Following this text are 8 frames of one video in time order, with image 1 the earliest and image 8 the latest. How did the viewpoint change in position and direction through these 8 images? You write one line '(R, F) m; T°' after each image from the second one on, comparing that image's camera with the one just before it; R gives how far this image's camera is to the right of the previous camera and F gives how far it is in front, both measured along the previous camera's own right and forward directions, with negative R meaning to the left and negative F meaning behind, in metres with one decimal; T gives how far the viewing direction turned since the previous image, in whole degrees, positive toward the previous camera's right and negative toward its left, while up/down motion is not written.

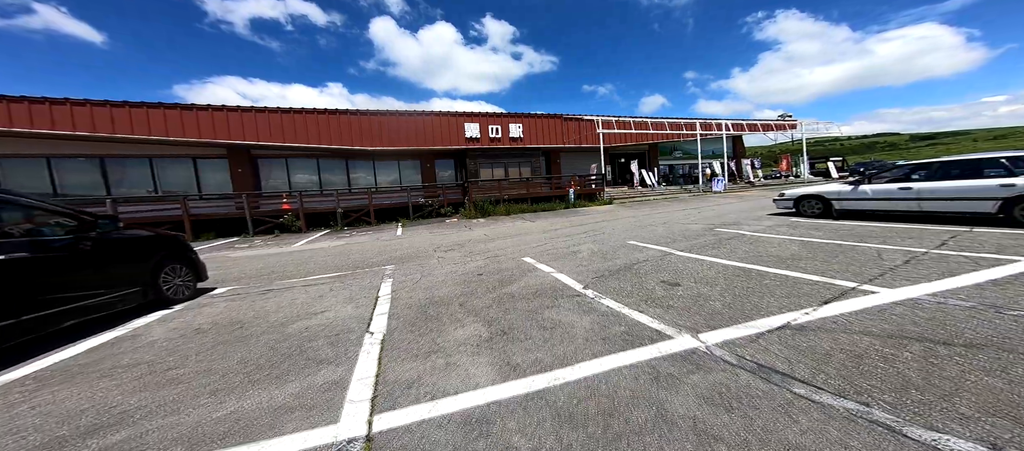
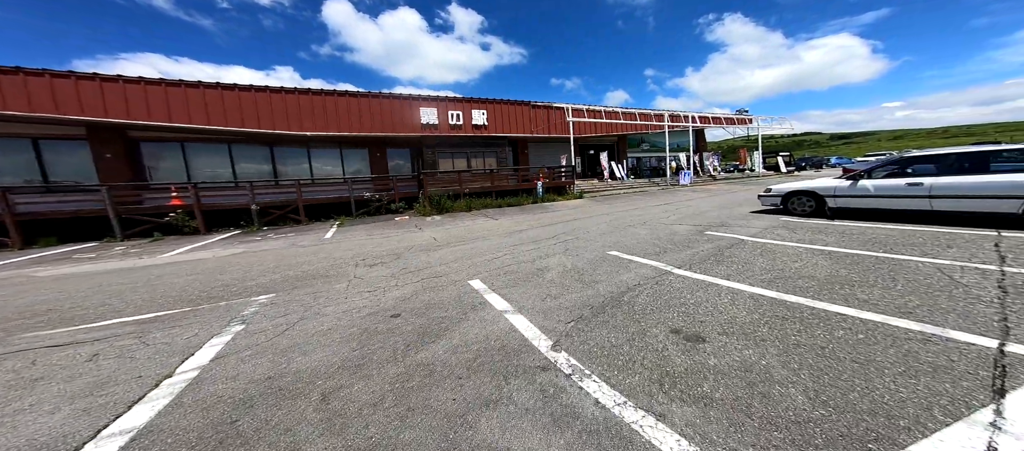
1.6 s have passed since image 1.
(+0.4, +1.8) m; +6°
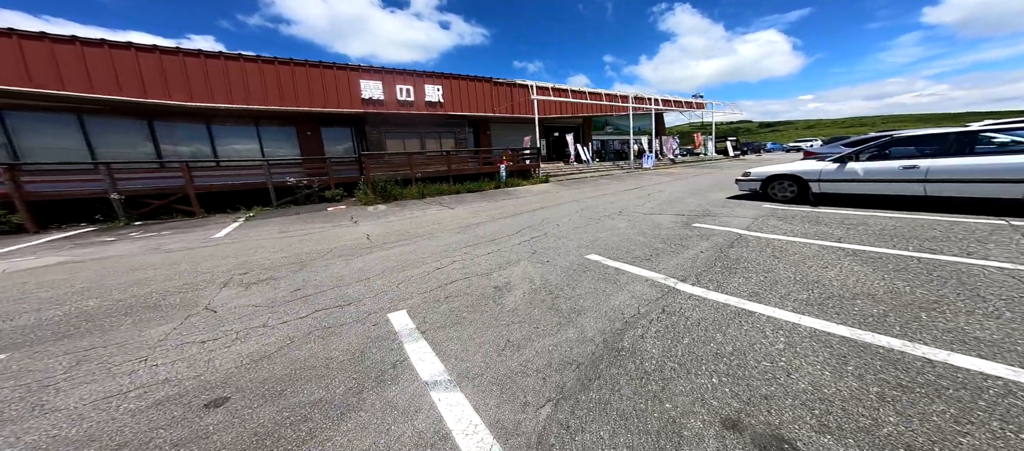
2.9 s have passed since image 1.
(+0.2, +1.5) m; +7°
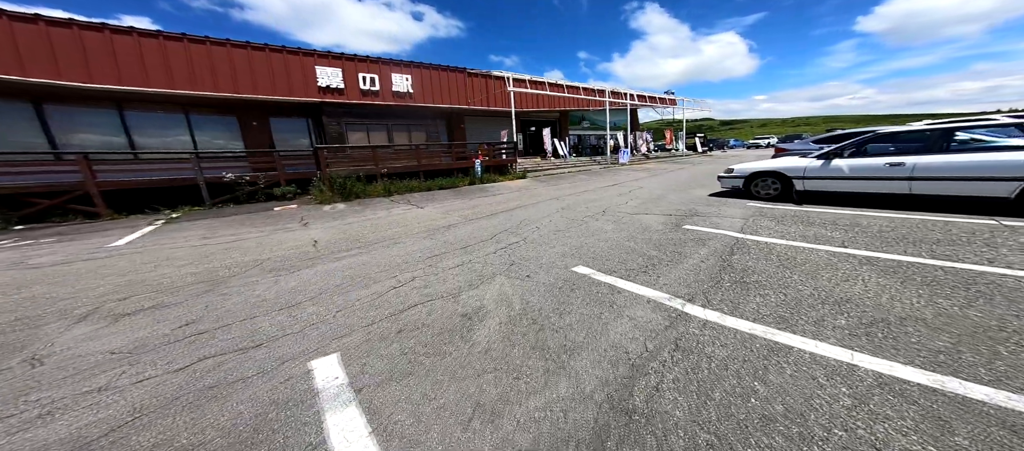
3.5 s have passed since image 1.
(0.0, +0.7) m; +4°
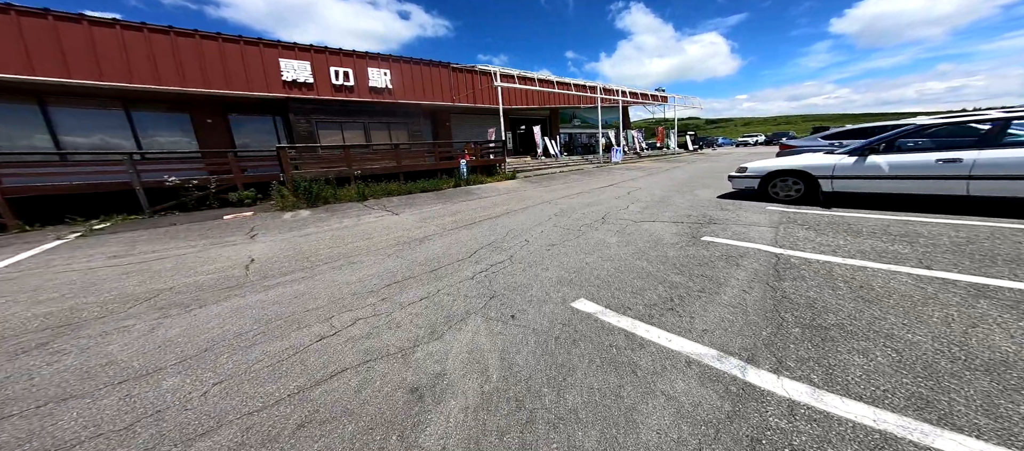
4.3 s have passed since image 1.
(+0.1, +1.0) m; +2°
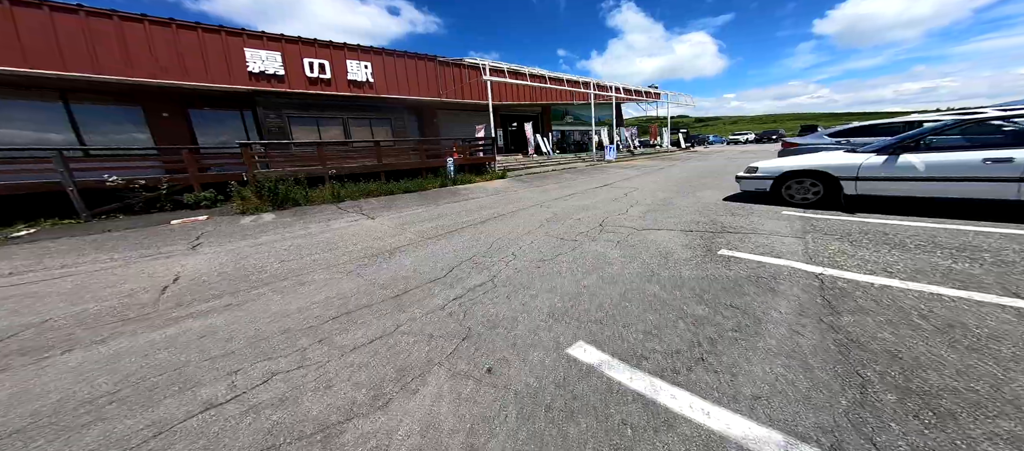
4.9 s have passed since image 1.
(+0.1, +0.7) m; +1°
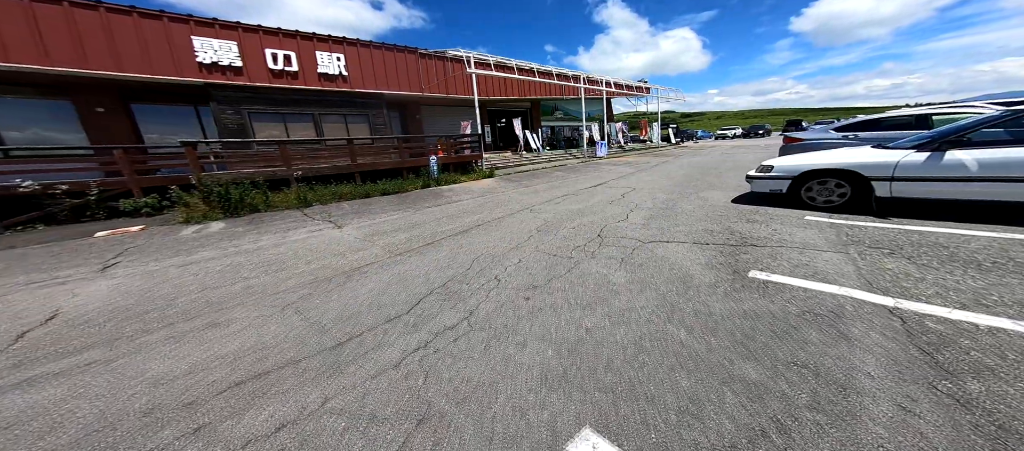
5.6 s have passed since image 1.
(+0.1, +0.8) m; +2°
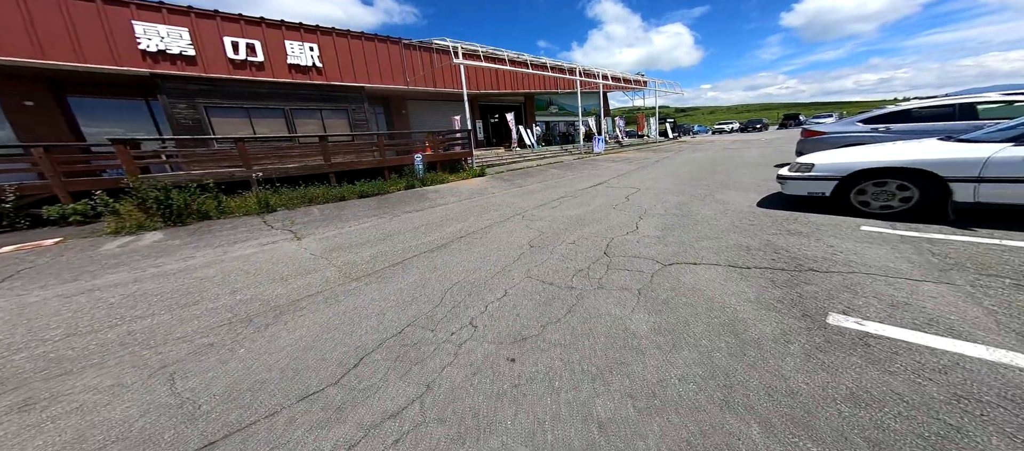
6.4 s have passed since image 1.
(+0.1, +0.9) m; +1°
